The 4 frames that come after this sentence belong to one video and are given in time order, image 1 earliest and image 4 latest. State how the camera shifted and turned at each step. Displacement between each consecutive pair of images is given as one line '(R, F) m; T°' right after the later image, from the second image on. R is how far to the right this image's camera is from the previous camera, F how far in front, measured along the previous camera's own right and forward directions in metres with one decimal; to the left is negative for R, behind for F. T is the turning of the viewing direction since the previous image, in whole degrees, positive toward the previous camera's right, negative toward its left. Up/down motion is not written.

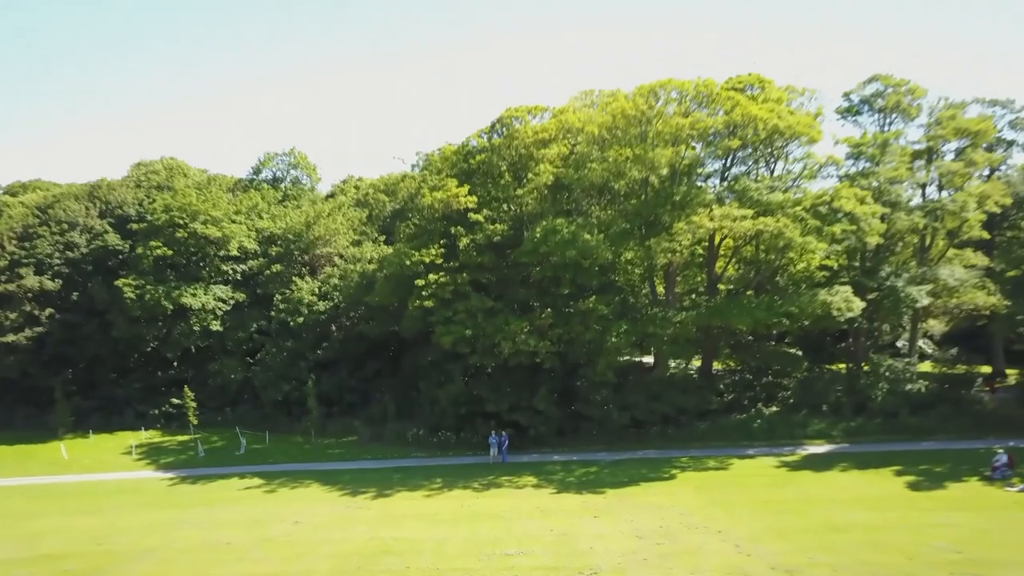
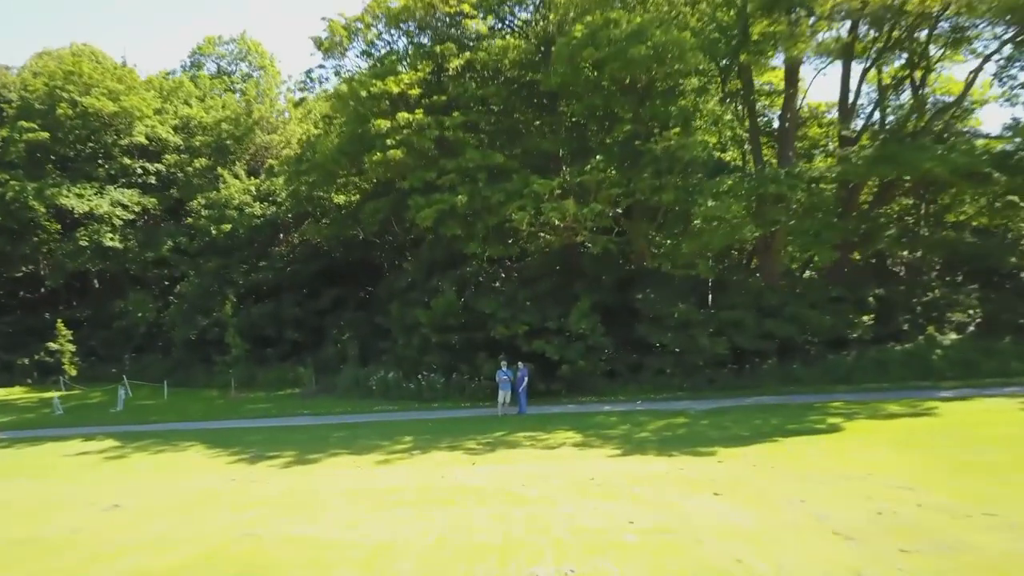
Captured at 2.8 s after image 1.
(-0.3, +14.8) m; -1°
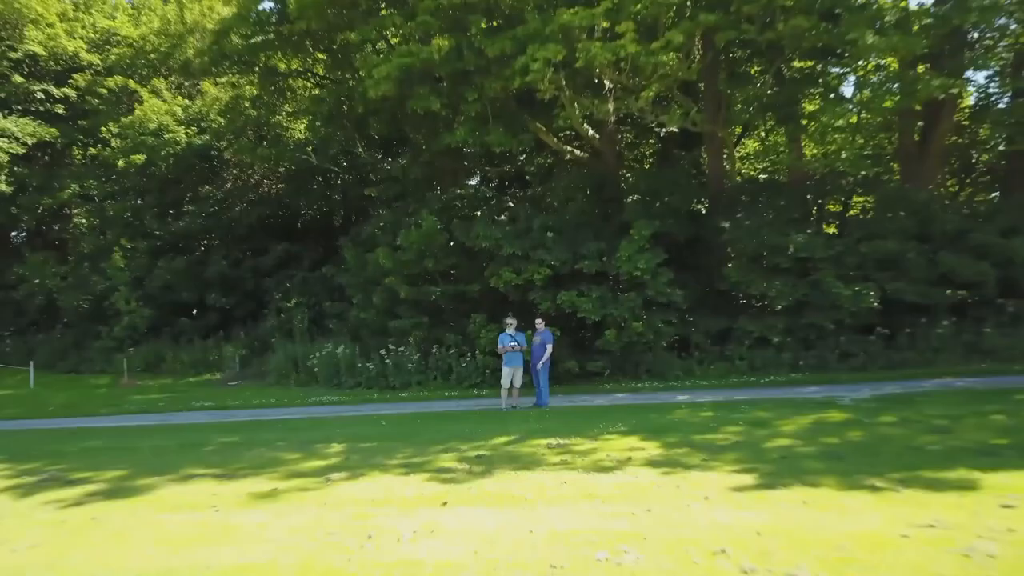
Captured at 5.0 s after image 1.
(0.0, +8.9) m; -1°
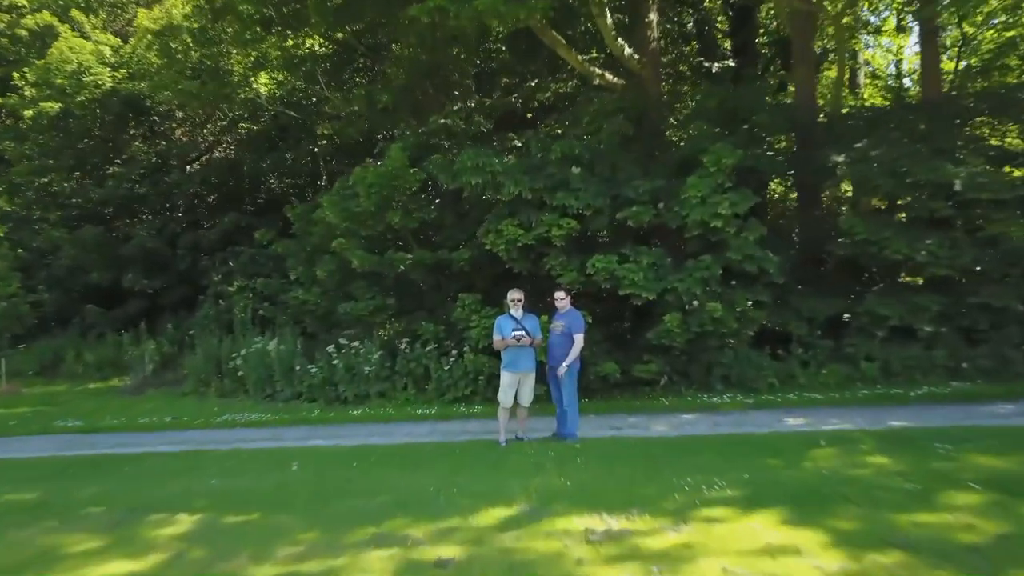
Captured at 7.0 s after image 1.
(+0.1, +5.2) m; -1°
